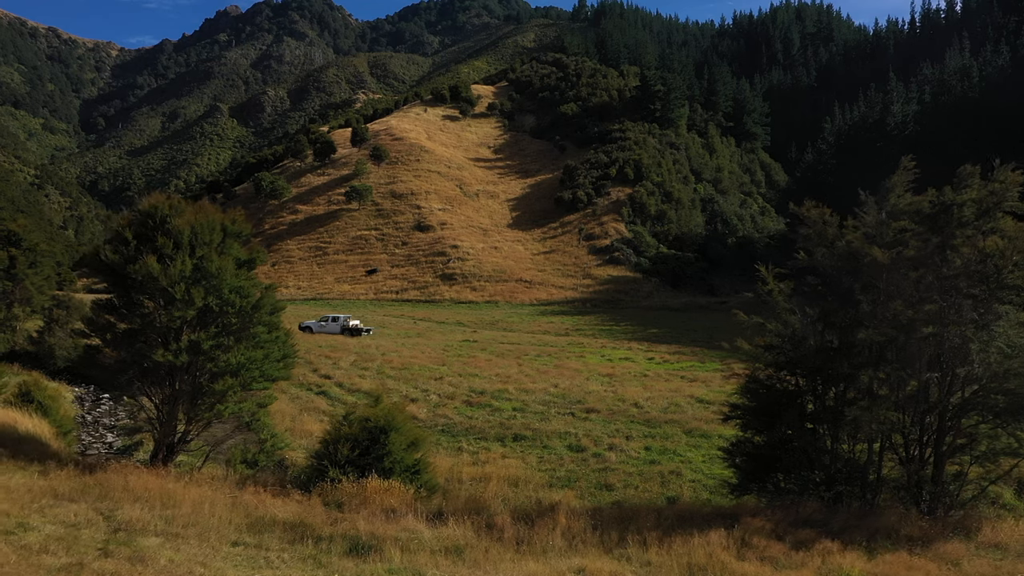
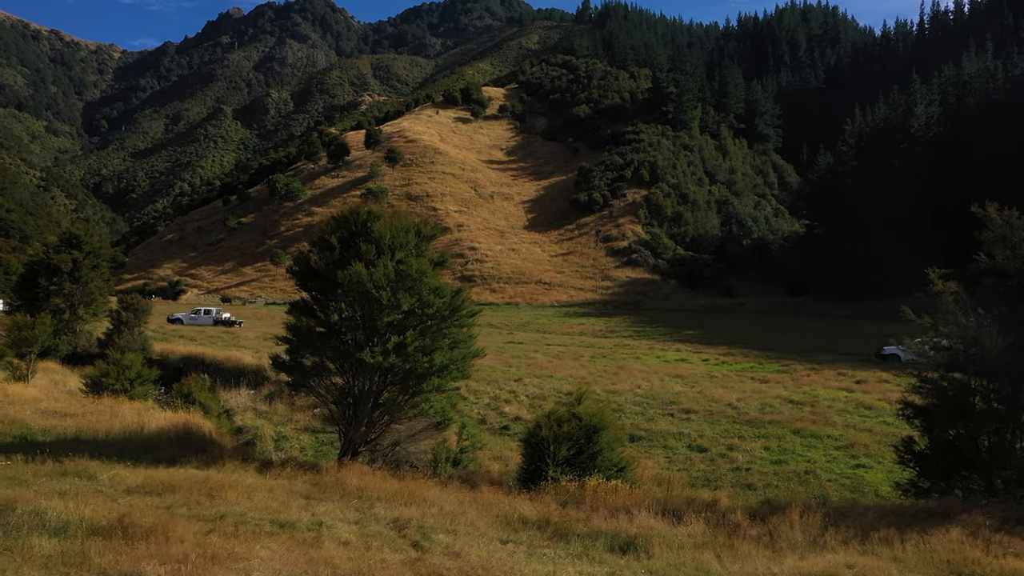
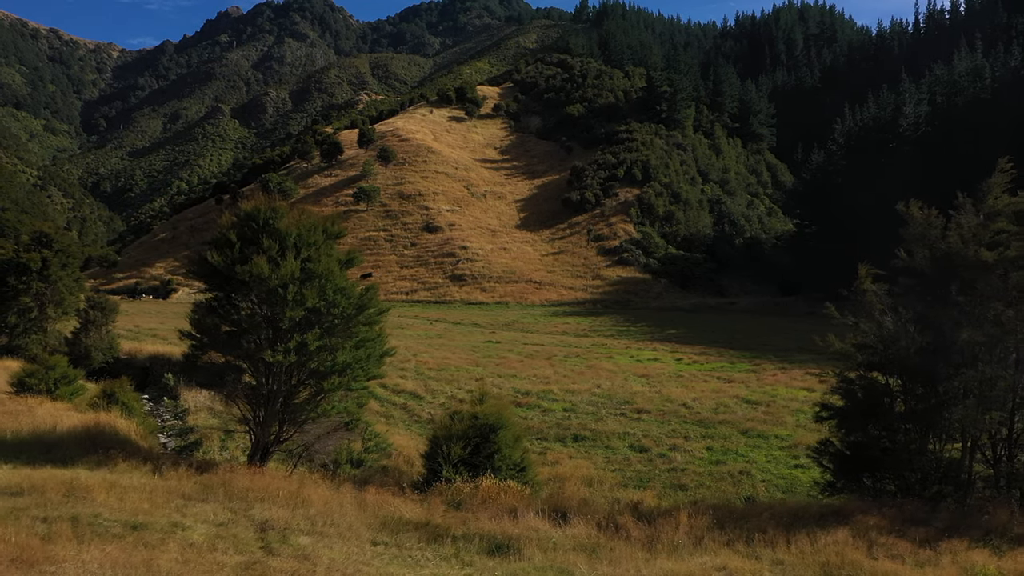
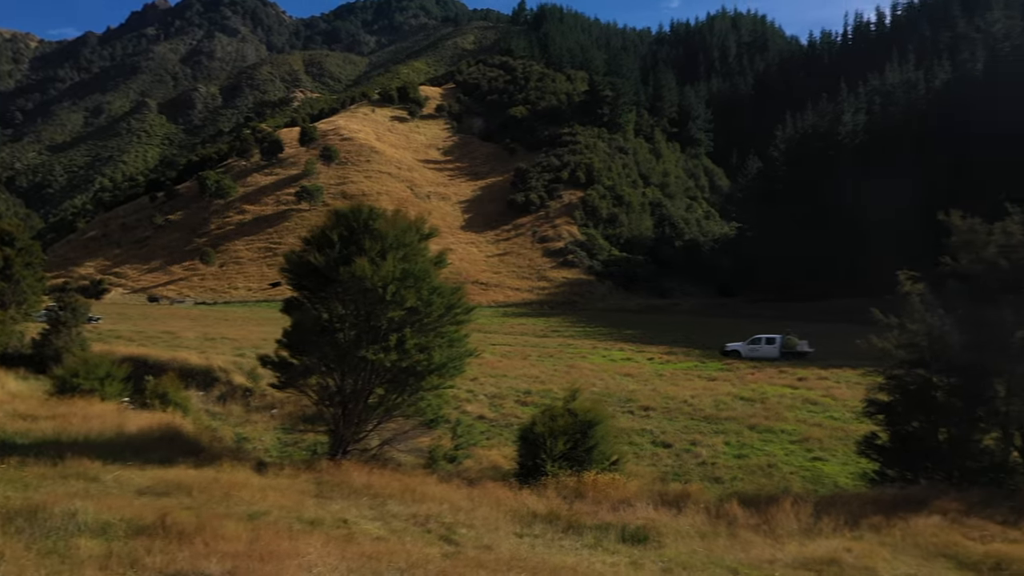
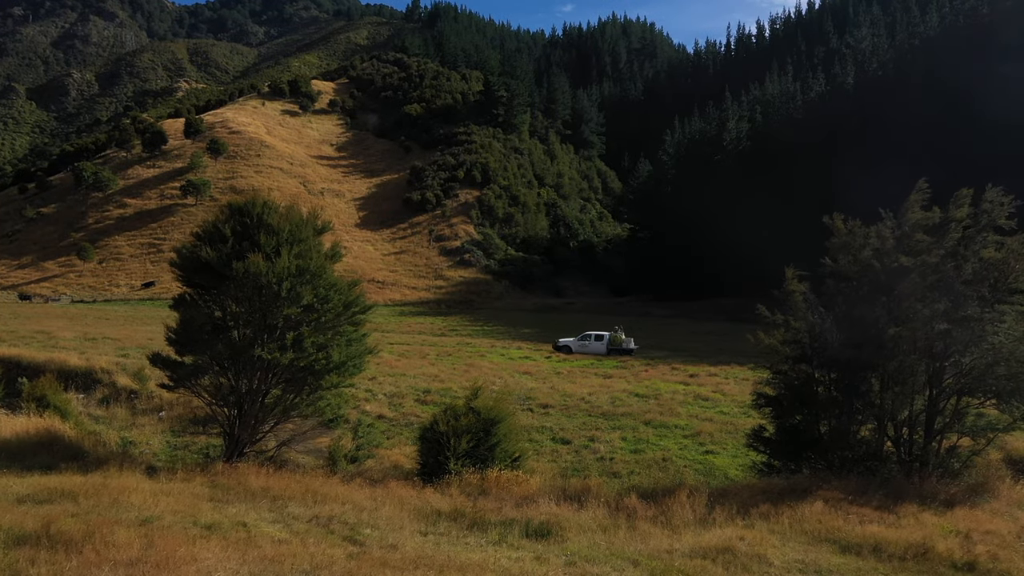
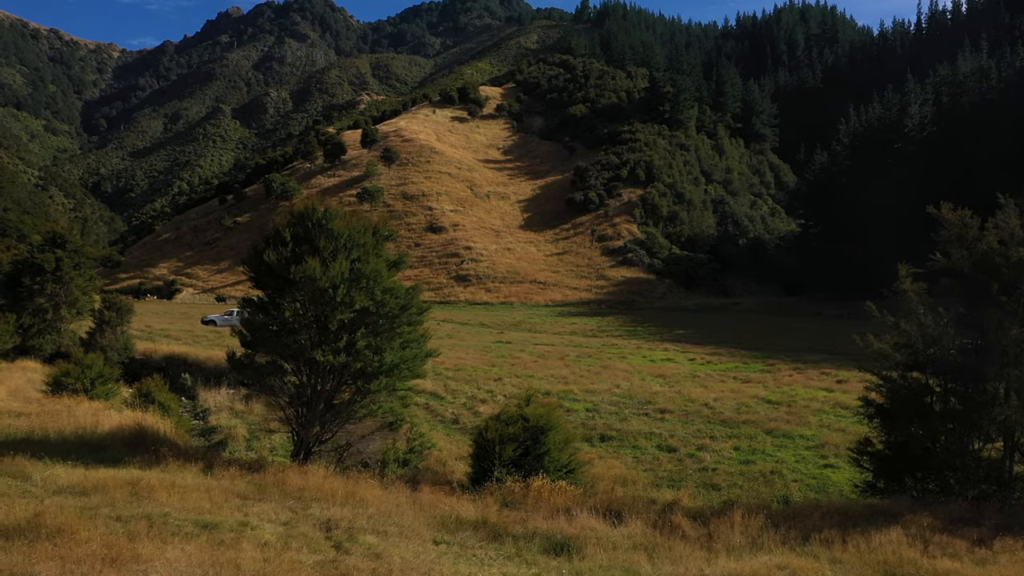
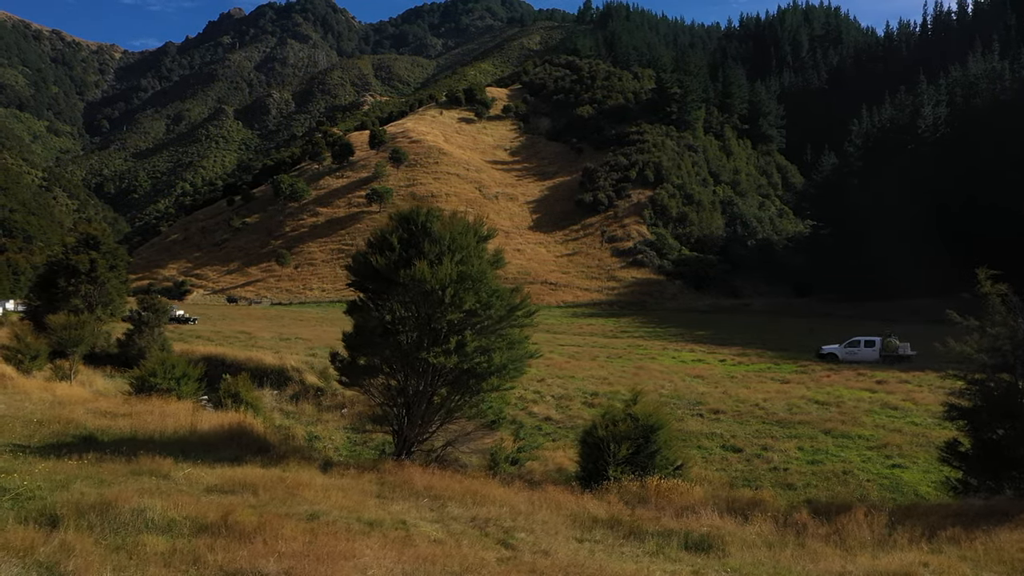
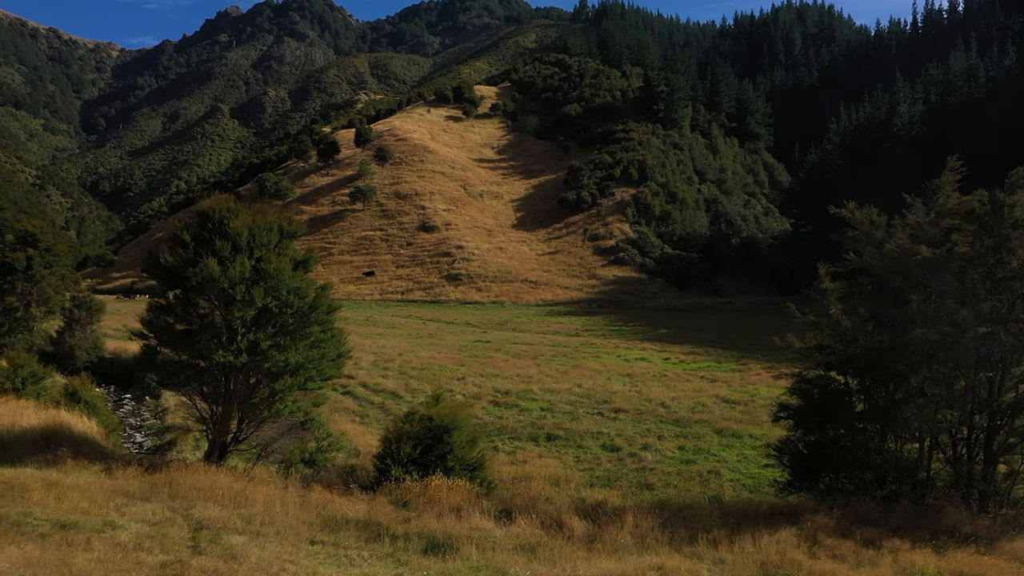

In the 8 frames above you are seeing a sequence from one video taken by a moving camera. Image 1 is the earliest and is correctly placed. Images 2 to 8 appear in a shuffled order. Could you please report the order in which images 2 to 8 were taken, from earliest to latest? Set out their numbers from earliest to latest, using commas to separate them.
8, 3, 6, 2, 7, 4, 5
